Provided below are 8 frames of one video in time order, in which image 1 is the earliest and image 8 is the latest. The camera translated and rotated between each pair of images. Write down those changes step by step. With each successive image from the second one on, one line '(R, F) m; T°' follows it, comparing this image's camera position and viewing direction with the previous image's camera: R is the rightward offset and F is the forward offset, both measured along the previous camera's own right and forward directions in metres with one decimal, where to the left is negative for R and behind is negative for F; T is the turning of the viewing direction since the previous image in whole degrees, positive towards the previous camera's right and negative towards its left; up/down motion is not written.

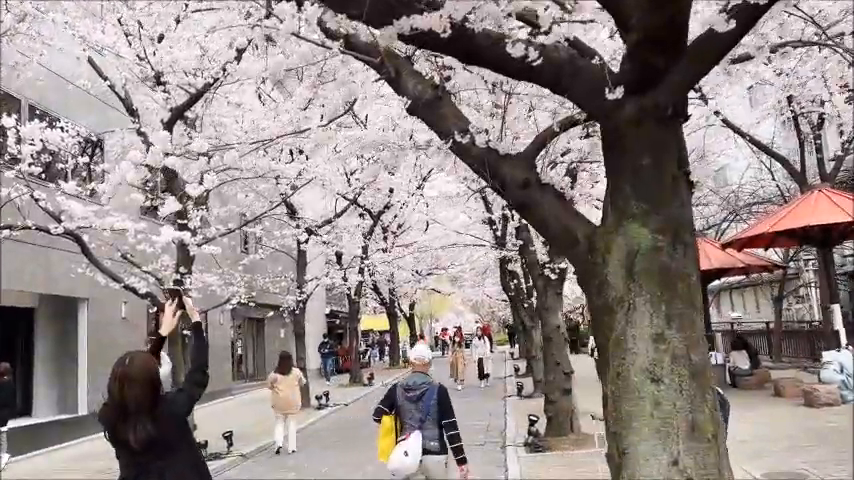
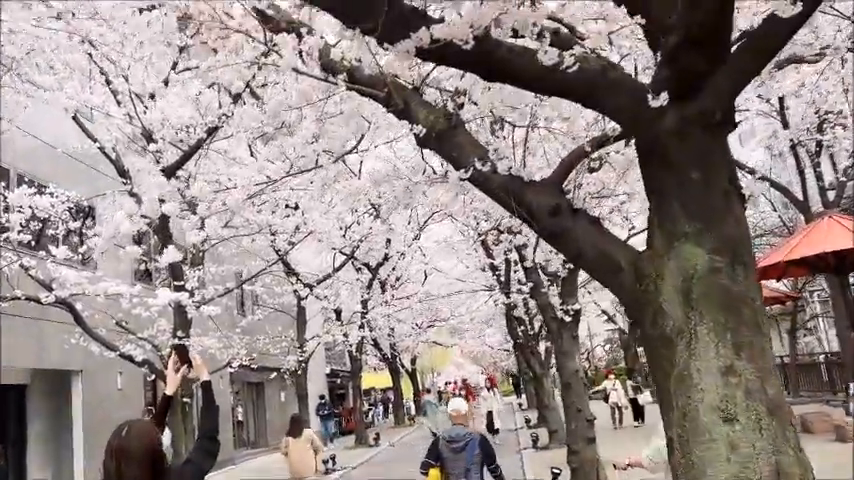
(-0.2, +0.4) m; +1°
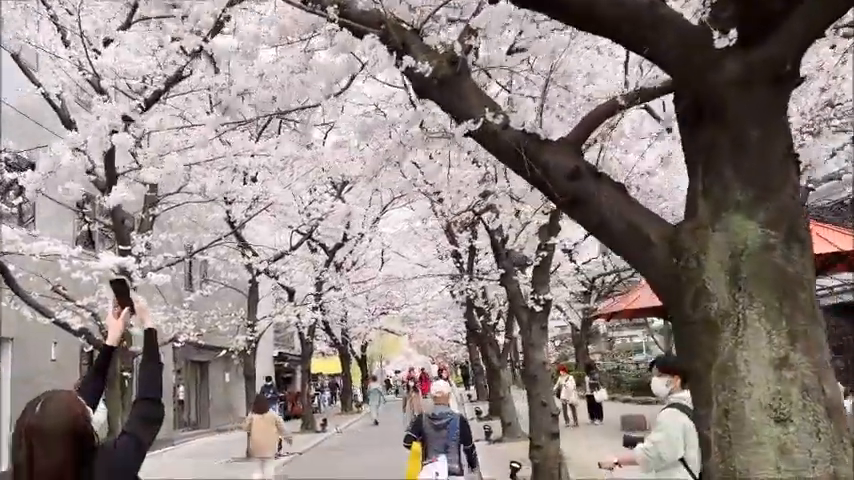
(-0.2, +0.6) m; +4°
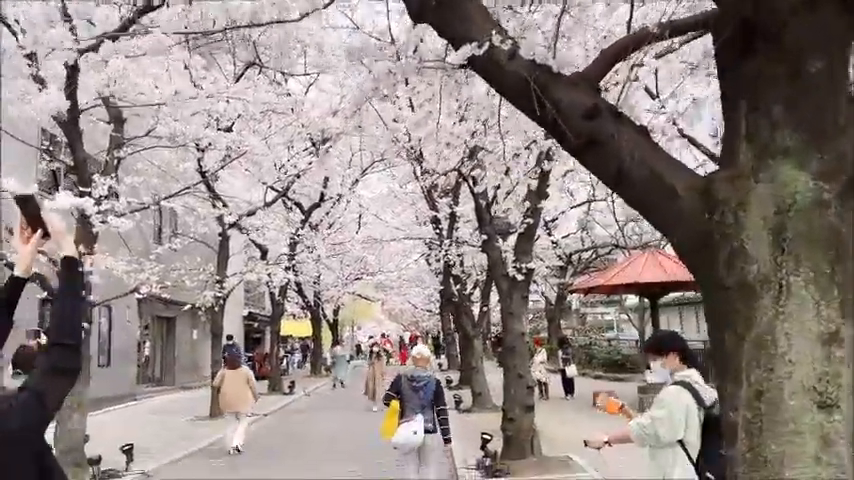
(0.0, +0.5) m; +2°
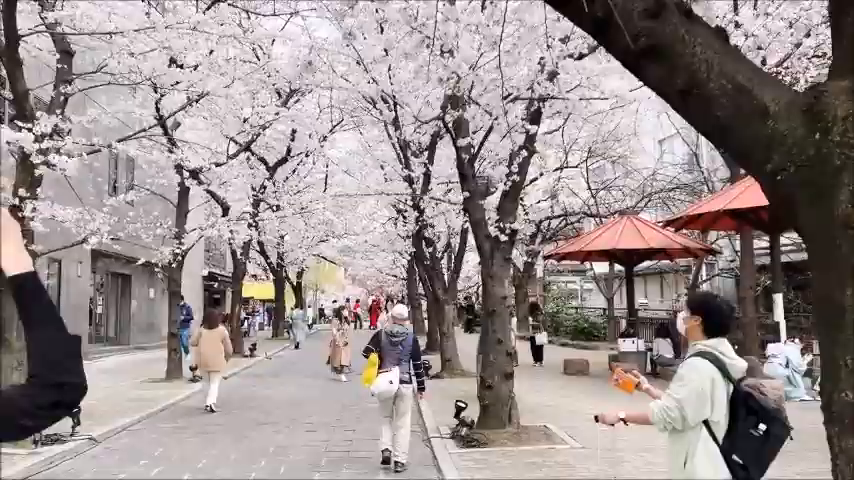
(-0.2, +0.7) m; +3°
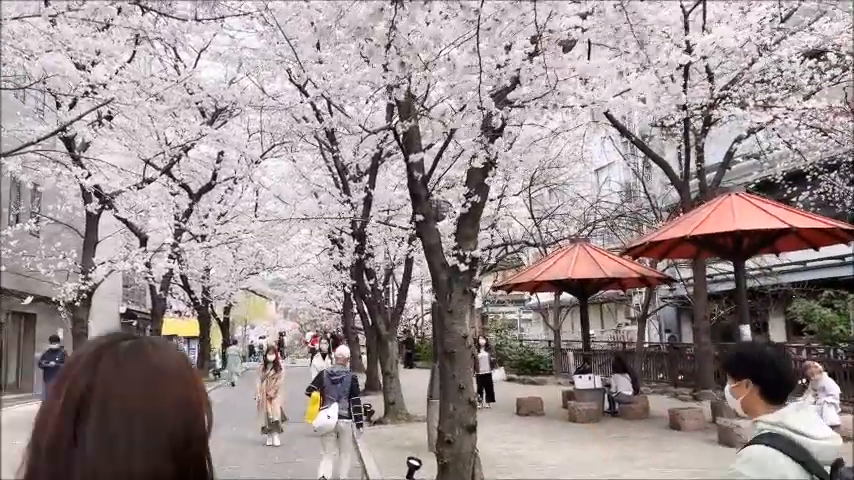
(-0.2, +1.4) m; +6°
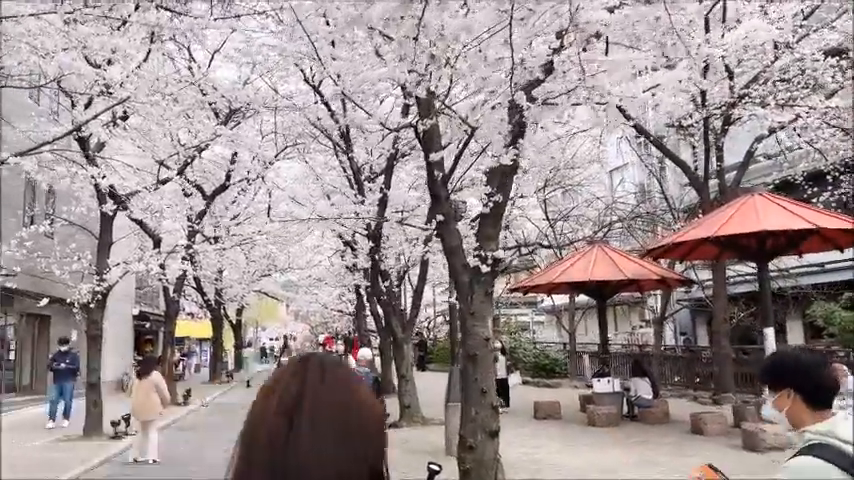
(-0.1, +0.2) m; -1°
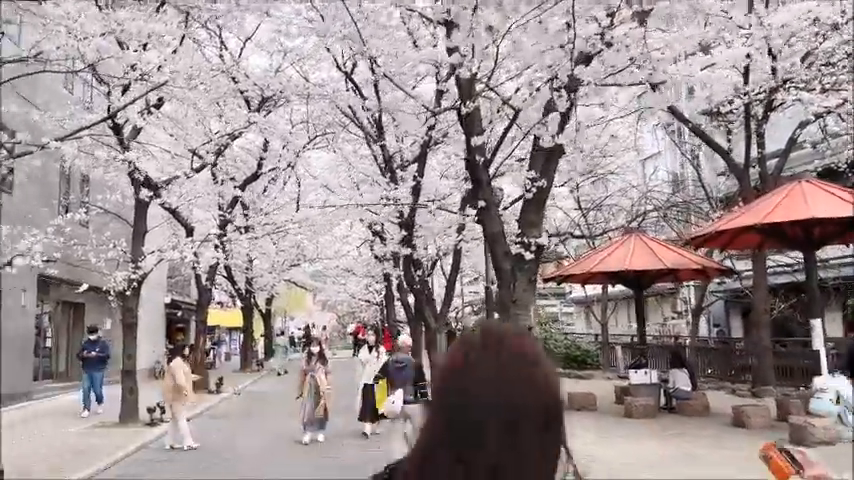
(-0.2, +0.2) m; -2°
